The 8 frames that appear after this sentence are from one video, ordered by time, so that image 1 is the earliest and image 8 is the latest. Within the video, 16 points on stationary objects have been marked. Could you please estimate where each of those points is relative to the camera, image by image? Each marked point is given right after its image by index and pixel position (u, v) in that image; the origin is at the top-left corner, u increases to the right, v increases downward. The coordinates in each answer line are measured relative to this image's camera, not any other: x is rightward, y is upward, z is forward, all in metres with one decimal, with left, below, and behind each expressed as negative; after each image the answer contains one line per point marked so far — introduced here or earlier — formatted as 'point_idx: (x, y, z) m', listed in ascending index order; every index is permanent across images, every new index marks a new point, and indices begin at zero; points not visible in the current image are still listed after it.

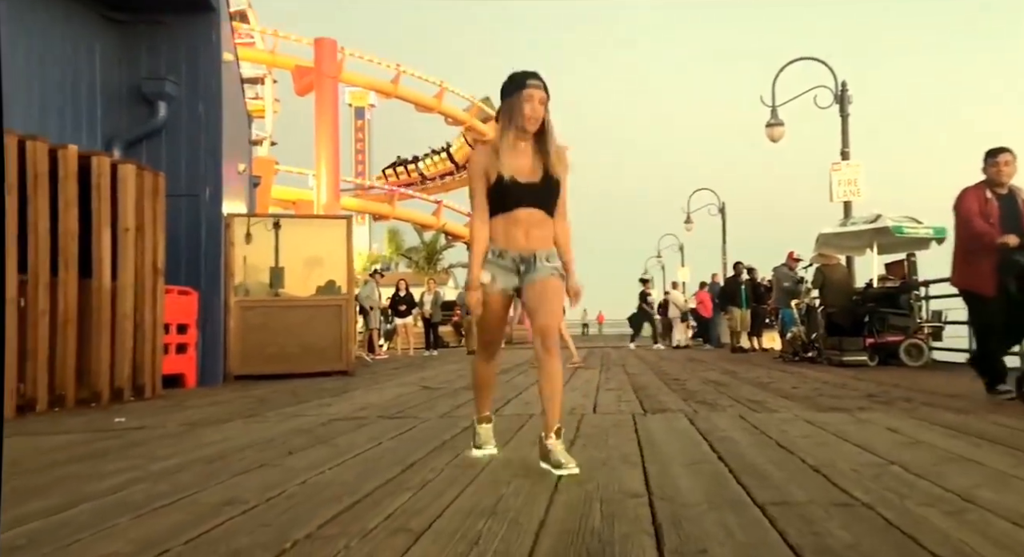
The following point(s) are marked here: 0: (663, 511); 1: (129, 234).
0: (+0.4, -0.7, +2.6) m
1: (-3.3, +0.4, +7.7) m
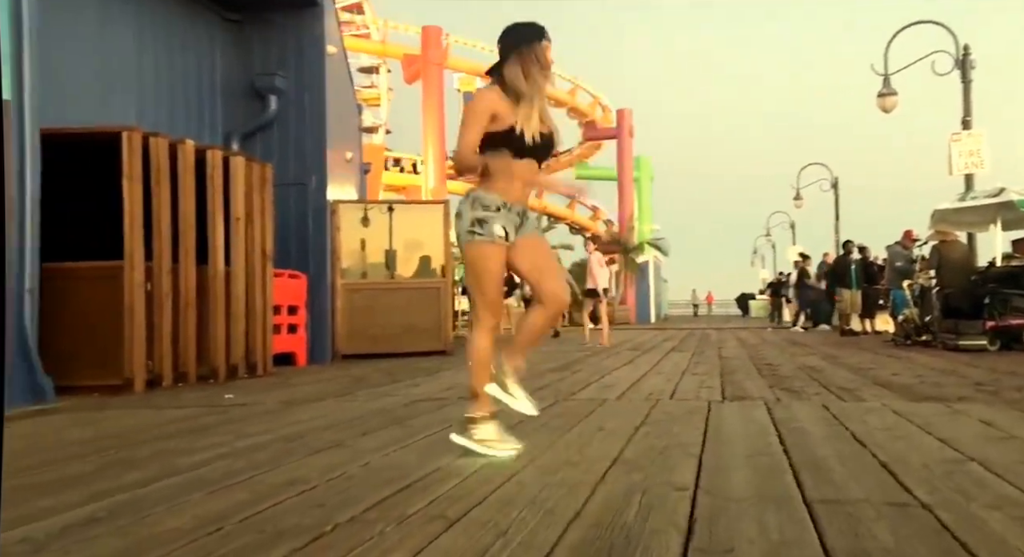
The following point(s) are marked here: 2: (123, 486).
0: (+0.6, -0.7, +2.5) m
1: (-2.5, +0.5, +8.0) m
2: (-1.6, -0.8, +3.6) m
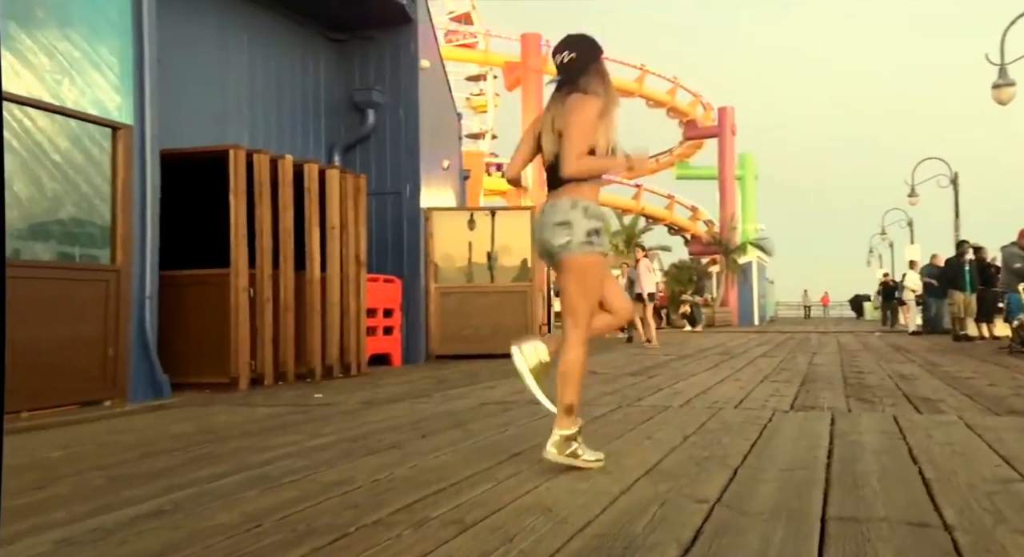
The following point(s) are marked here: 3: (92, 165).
0: (+0.6, -0.7, +2.5) m
1: (-1.7, +0.4, +8.4) m
2: (-1.4, -0.8, +3.9) m
3: (-3.1, +0.8, +6.4) m
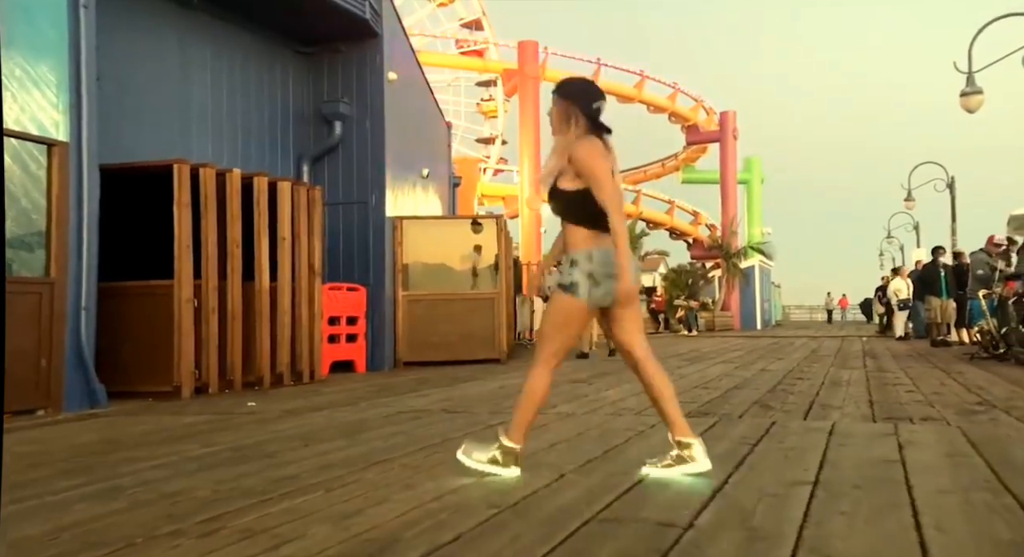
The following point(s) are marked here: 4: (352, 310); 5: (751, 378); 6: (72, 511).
0: (-0.1, -0.8, +2.8) m
1: (-2.3, +0.3, +8.7) m
2: (-2.1, -0.9, +4.1) m
3: (-3.7, +0.7, +6.7) m
4: (-2.0, -0.4, +10.7) m
5: (+2.3, -1.0, +8.4) m
6: (-1.5, -0.8, +3.0) m
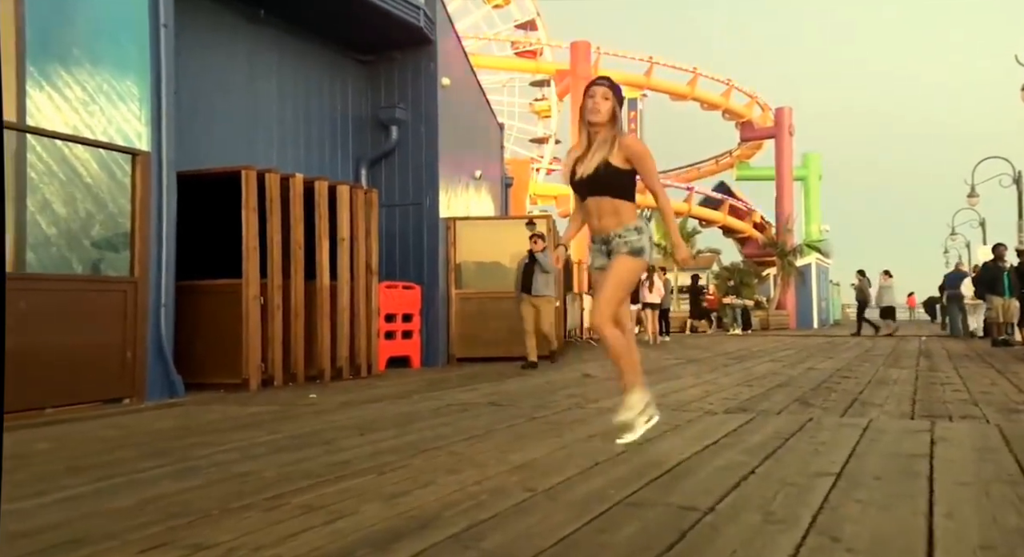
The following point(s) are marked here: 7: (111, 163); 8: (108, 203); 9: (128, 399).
0: (0.0, -0.8, +3.0) m
1: (-1.8, +0.4, +9.0) m
2: (-1.9, -0.9, +4.5) m
3: (-3.3, +0.7, +7.1) m
4: (-1.3, -0.4, +11.0) m
5: (+2.8, -1.0, +8.4) m
6: (-1.4, -0.8, +3.4) m
7: (-3.3, +0.9, +7.1) m
8: (-3.3, +0.6, +7.1) m
9: (-3.2, -1.0, +7.1) m
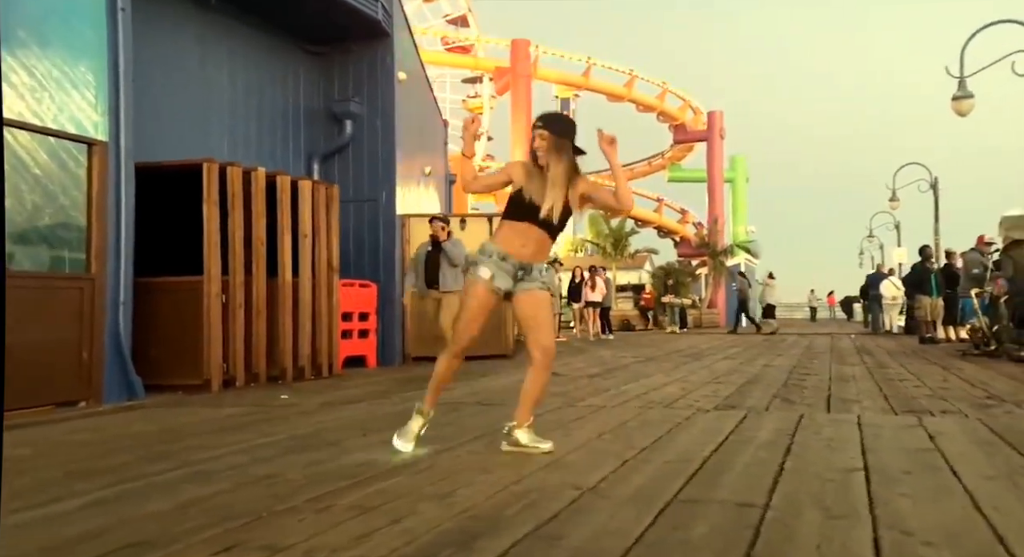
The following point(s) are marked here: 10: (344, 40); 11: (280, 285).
0: (+0.2, -0.8, +3.0) m
1: (-2.1, +0.4, +8.8) m
2: (-1.8, -0.9, +4.3) m
3: (-3.4, +0.8, +6.8) m
4: (-1.9, -0.4, +10.9) m
5: (+2.5, -1.0, +8.7) m
6: (-1.2, -0.8, +3.2) m
7: (-3.5, +1.0, +6.7) m
8: (-3.5, +0.6, +6.7) m
9: (-3.3, -1.0, +6.8) m
10: (-2.2, +3.2, +11.6) m
11: (-2.3, -0.1, +8.5) m
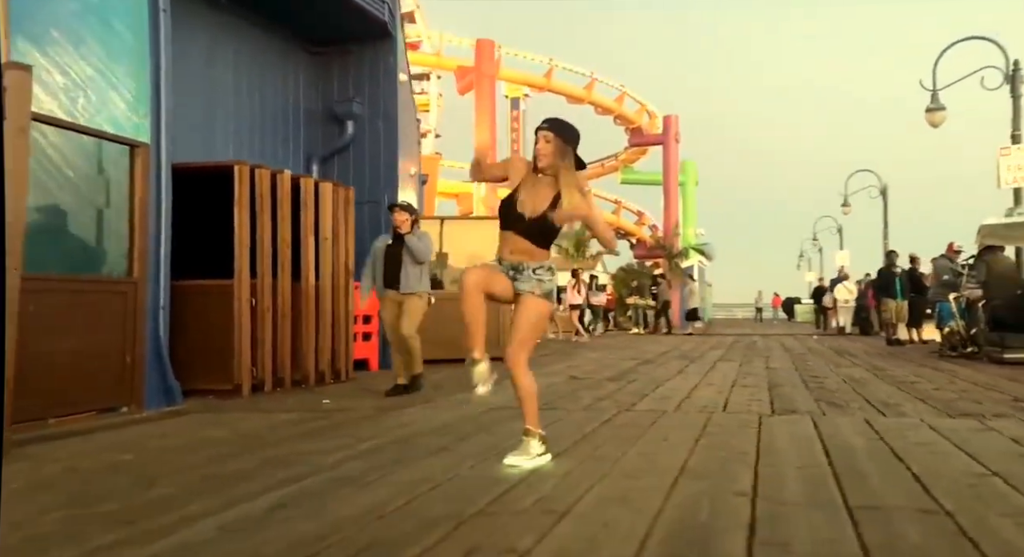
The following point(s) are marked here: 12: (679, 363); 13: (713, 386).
0: (+0.9, -0.8, +3.1) m
1: (-1.9, +0.4, +8.7) m
2: (-1.2, -0.9, +4.2) m
3: (-3.1, +0.7, +6.6) m
4: (-1.8, -0.4, +10.8) m
5: (+2.7, -1.0, +8.9) m
6: (-0.6, -0.8, +3.2) m
7: (-3.1, +1.0, +6.5) m
8: (-3.1, +0.6, +6.5) m
9: (-3.0, -1.0, +6.6) m
10: (-2.2, +3.2, +11.4) m
11: (-2.0, -0.1, +8.4) m
12: (+2.1, -1.1, +11.0) m
13: (+1.8, -1.0, +7.9) m
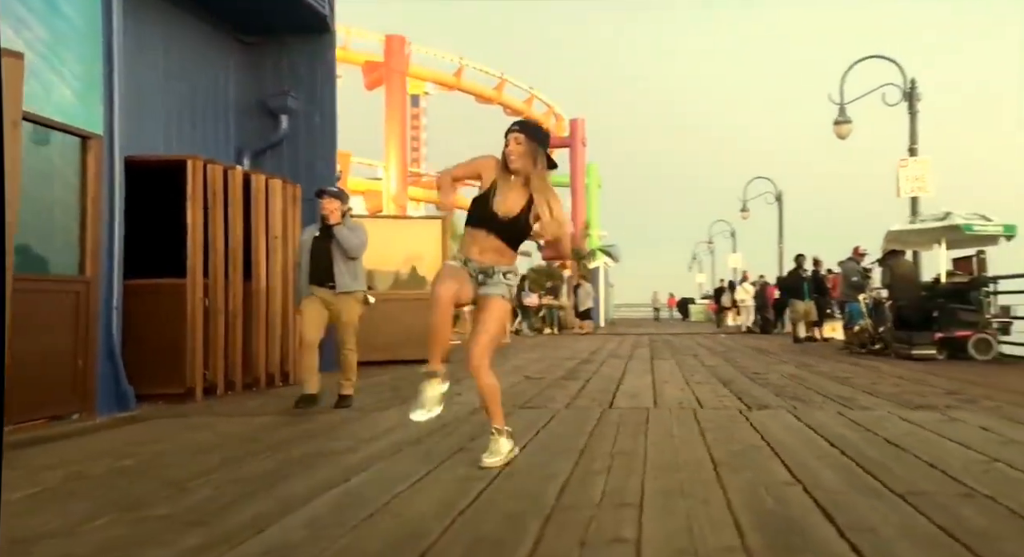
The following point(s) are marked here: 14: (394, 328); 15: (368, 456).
0: (+1.2, -0.8, +3.3) m
1: (-2.3, +0.4, +8.5) m
2: (-1.1, -0.9, +4.1) m
3: (-3.2, +0.8, +6.3) m
4: (-2.5, -0.4, +10.6) m
5: (+2.2, -1.0, +9.3) m
6: (-0.3, -0.8, +3.2) m
7: (-3.2, +1.0, +6.2) m
8: (-3.2, +0.6, +6.2) m
9: (-3.1, -1.0, +6.2) m
10: (-3.0, +3.2, +11.2) m
11: (-2.4, -0.1, +8.2) m
12: (+1.3, -1.1, +11.3) m
13: (+1.5, -1.0, +8.2) m
14: (-1.7, -0.7, +12.0) m
15: (-0.7, -0.9, +4.4) m
